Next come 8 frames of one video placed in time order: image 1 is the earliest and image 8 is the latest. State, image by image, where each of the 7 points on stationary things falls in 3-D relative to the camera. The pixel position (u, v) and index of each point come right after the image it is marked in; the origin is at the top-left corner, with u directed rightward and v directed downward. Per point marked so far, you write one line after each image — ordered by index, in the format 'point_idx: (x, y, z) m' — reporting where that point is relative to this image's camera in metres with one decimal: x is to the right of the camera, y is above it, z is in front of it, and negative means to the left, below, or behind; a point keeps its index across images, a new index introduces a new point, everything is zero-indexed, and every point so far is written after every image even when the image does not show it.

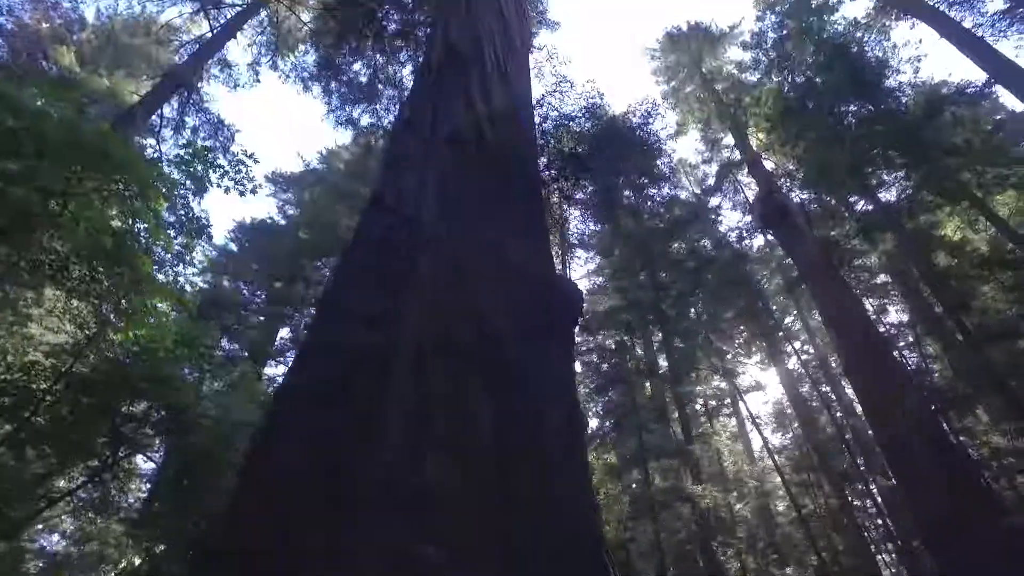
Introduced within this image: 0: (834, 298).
0: (+5.1, -0.2, +9.9) m
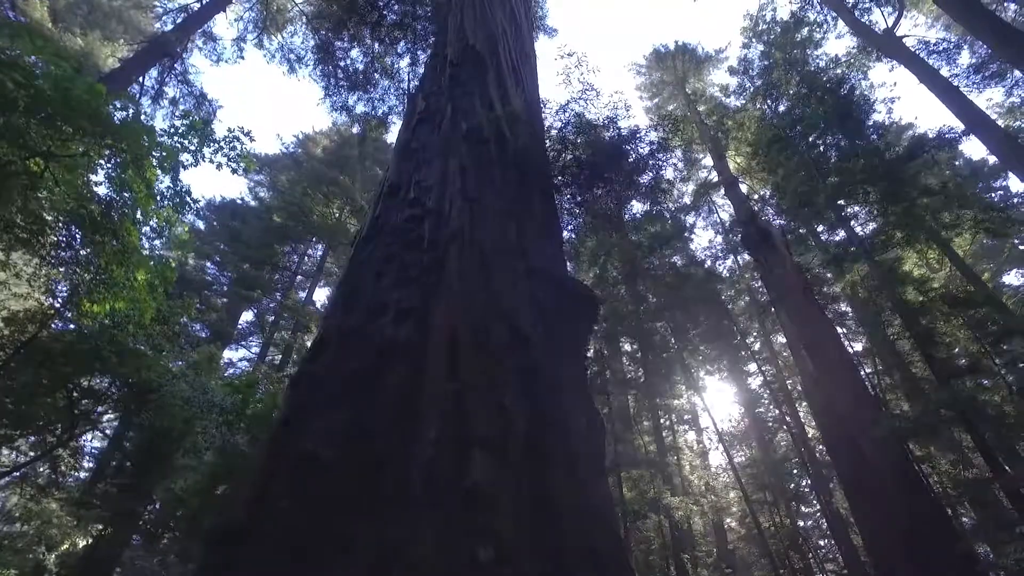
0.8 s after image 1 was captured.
0: (+4.8, -0.6, +10.2) m
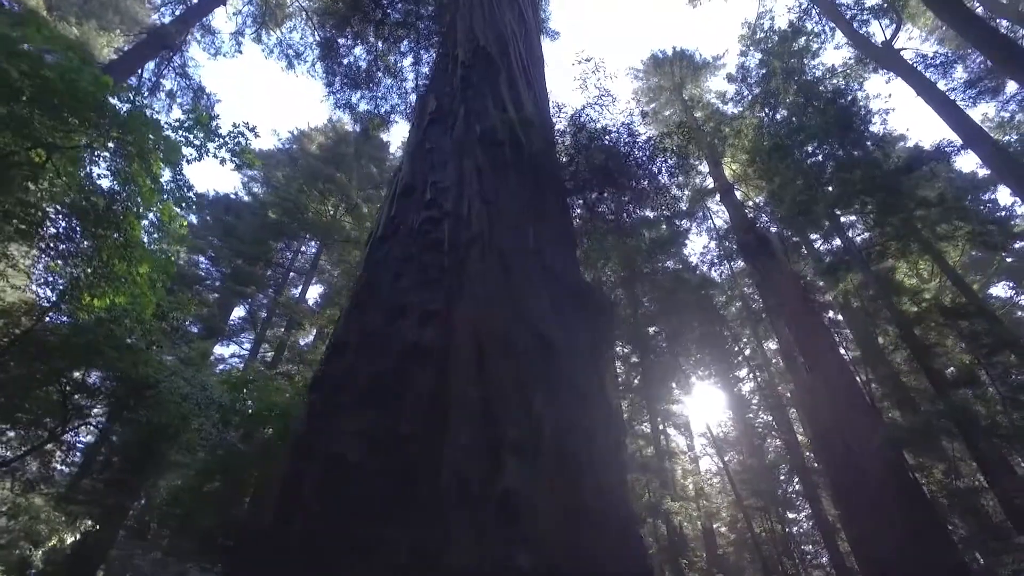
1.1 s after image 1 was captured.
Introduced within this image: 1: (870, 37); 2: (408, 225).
0: (+4.8, -0.7, +10.2) m
1: (+8.7, +6.1, +15.3) m
2: (-0.7, +0.4, +4.1) m
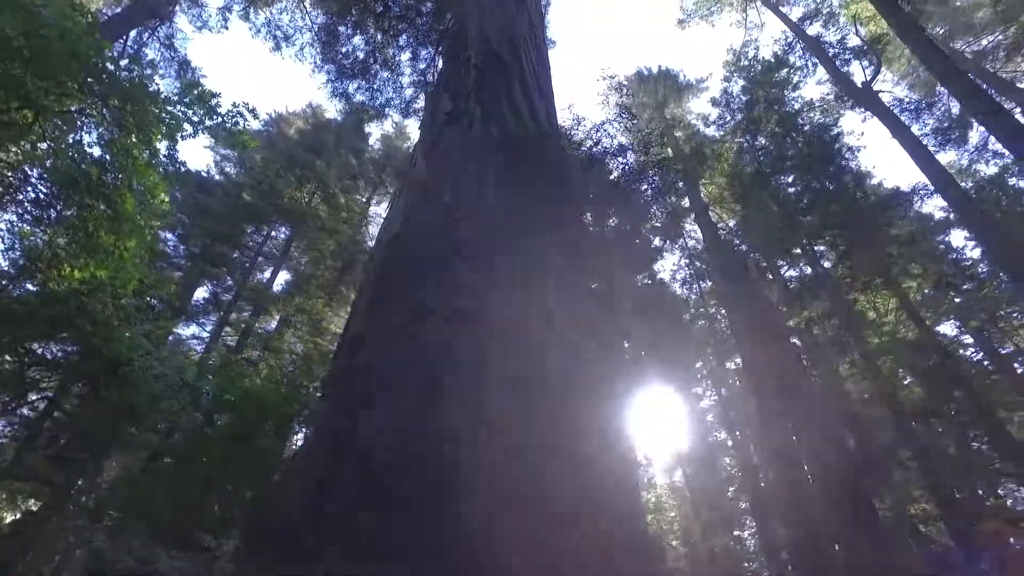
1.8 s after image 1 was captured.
0: (+4.4, -1.2, +10.5) m
1: (+8.5, +5.4, +15.9) m
2: (-0.6, +0.4, +4.1) m
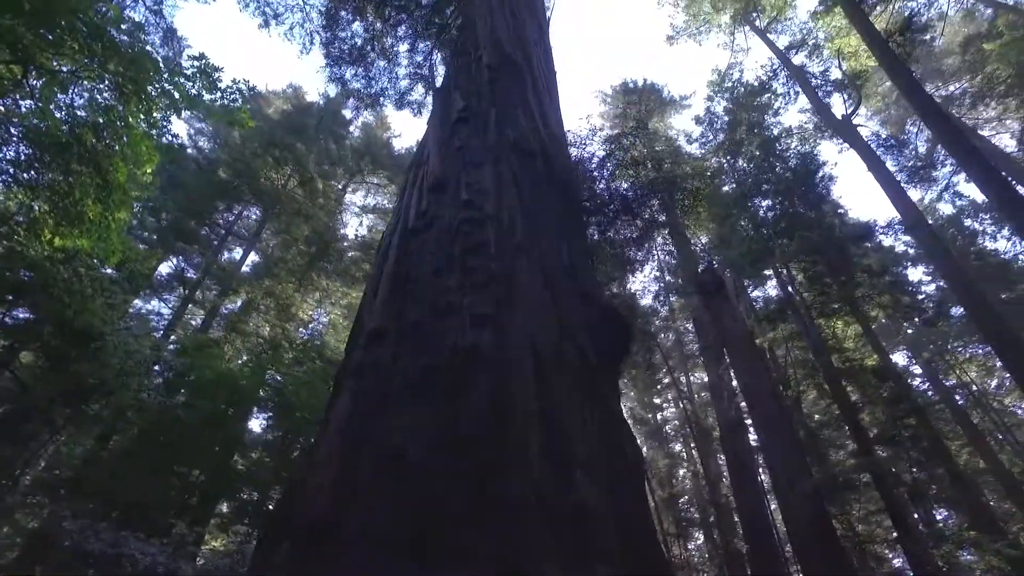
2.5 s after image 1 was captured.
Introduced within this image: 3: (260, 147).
0: (+4.0, -1.5, +10.8) m
1: (+8.3, +4.7, +16.4) m
2: (-0.5, +0.5, +4.1) m
3: (-7.3, +4.1, +18.1) m
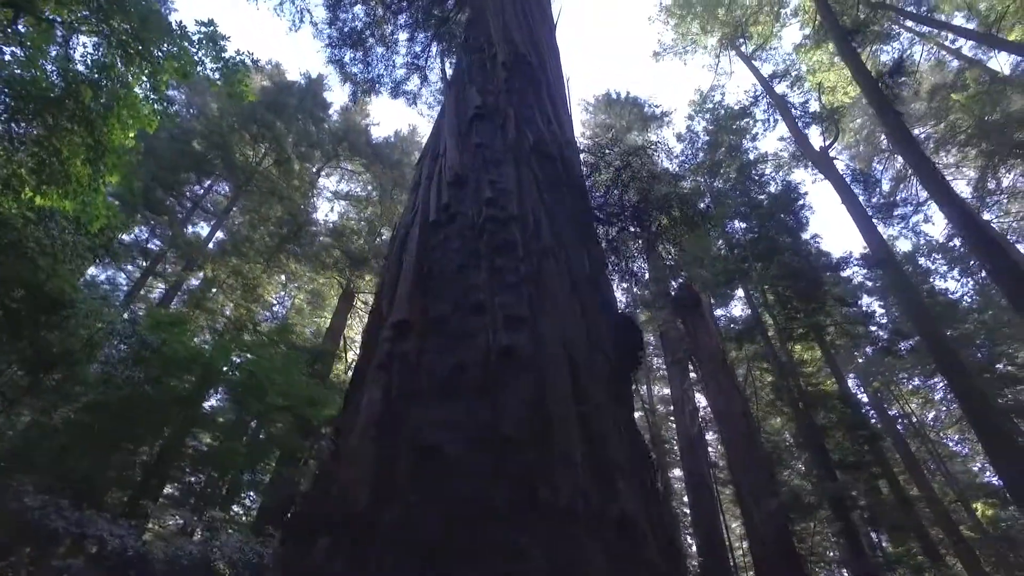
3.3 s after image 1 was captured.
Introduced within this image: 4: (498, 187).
0: (+3.5, -1.8, +11.0) m
1: (+8.0, +4.1, +16.9) m
2: (-0.4, +0.5, +4.0) m
3: (-7.7, +4.7, +17.6) m
4: (-0.1, +0.7, +4.2) m
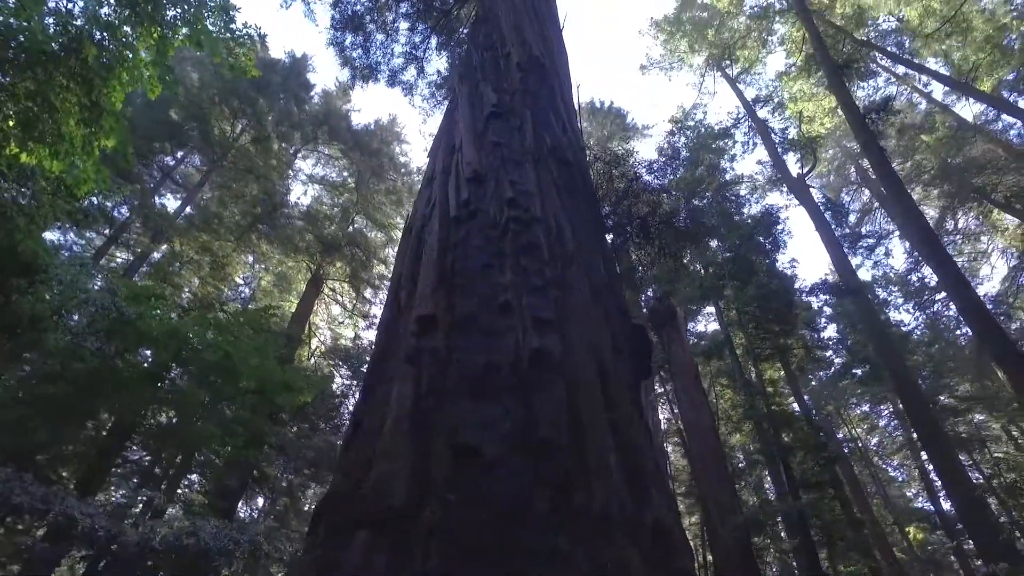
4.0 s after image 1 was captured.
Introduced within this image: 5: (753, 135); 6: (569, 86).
0: (+3.0, -2.1, +11.2) m
1: (+7.6, +3.4, +17.3) m
2: (-0.2, +0.5, +4.0) m
3: (-8.0, +5.3, +17.1) m
4: (0.0, +0.7, +4.2) m
5: (+7.6, +4.8, +19.6) m
6: (+0.6, +2.1, +6.4) m
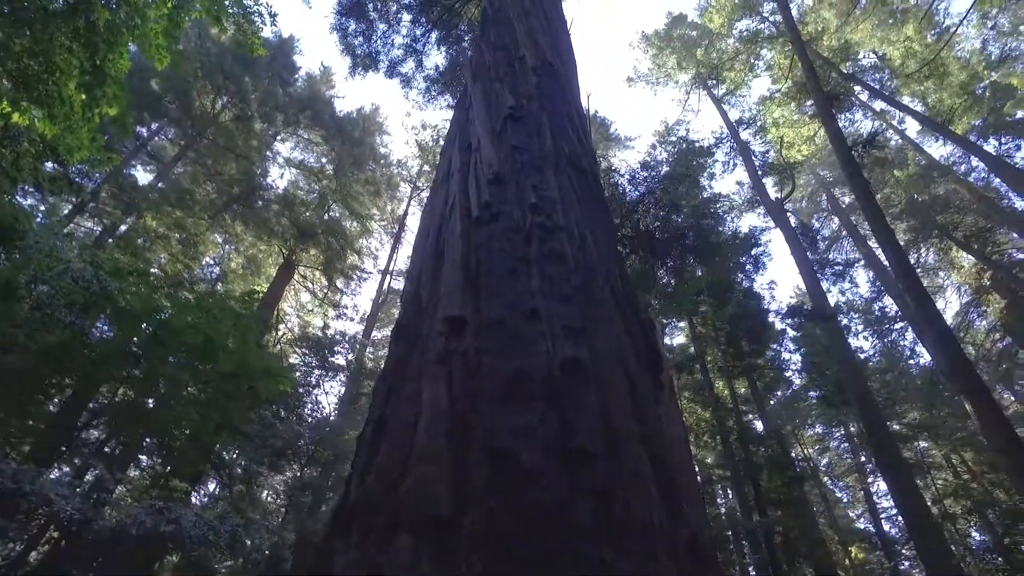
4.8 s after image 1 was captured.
0: (+2.6, -2.3, +11.4) m
1: (+7.2, +2.9, +17.7) m
2: (-0.1, +0.5, +4.0) m
3: (-8.2, +5.8, +16.6) m
4: (+0.1, +0.6, +4.2) m
5: (+7.1, +4.2, +20.0) m
6: (+0.7, +2.0, +6.4) m
